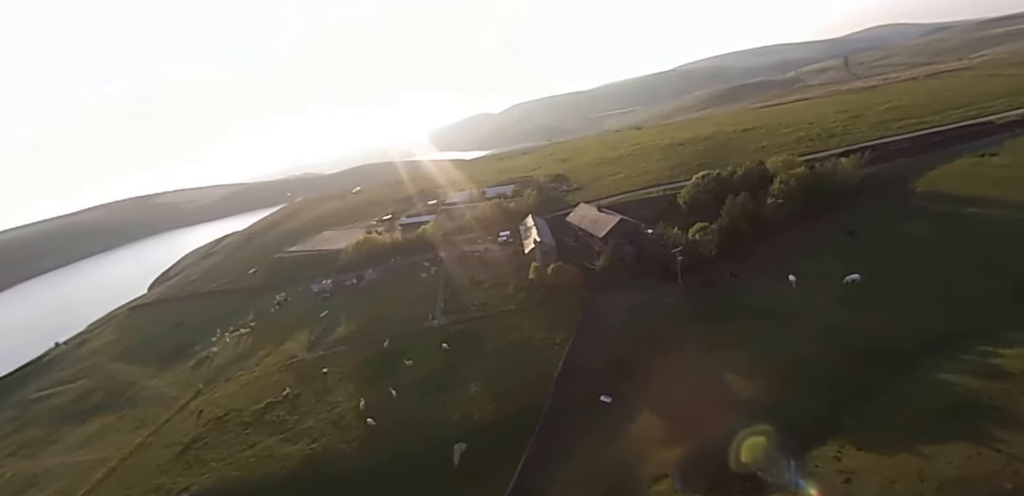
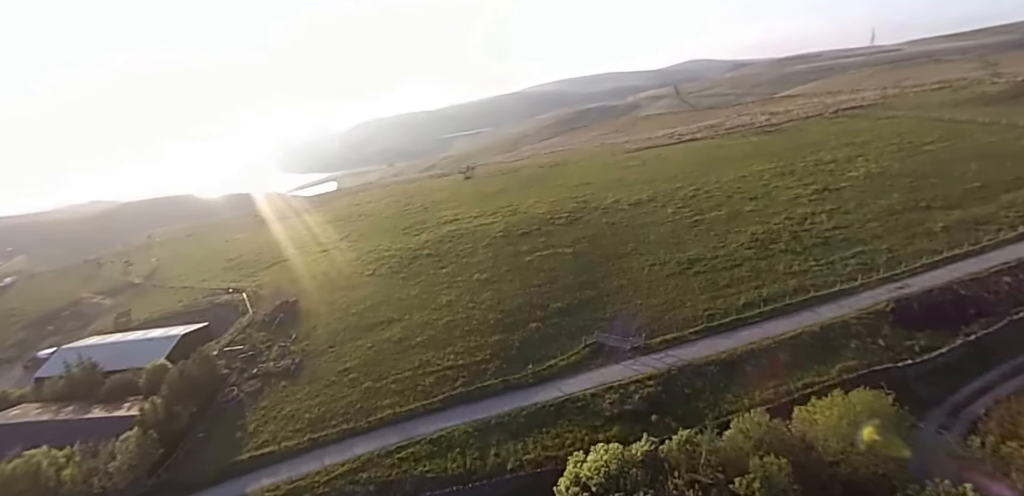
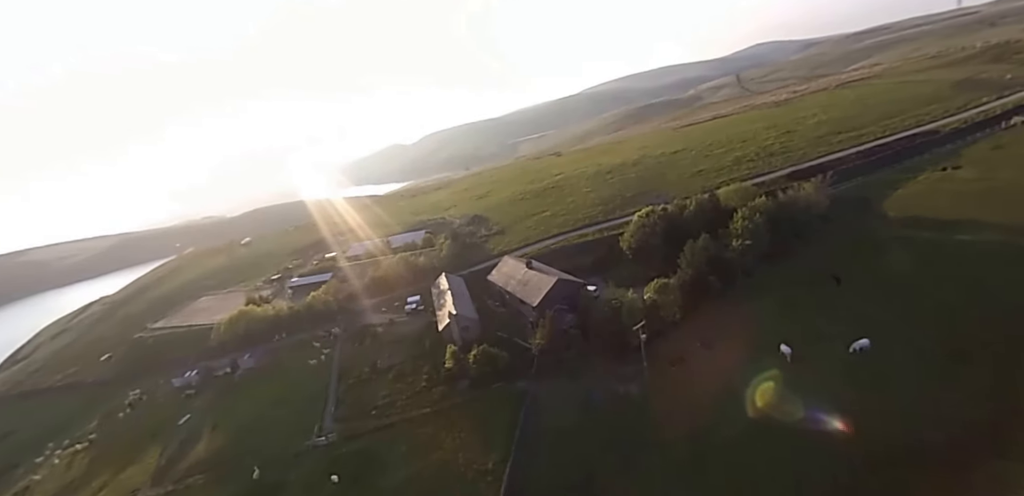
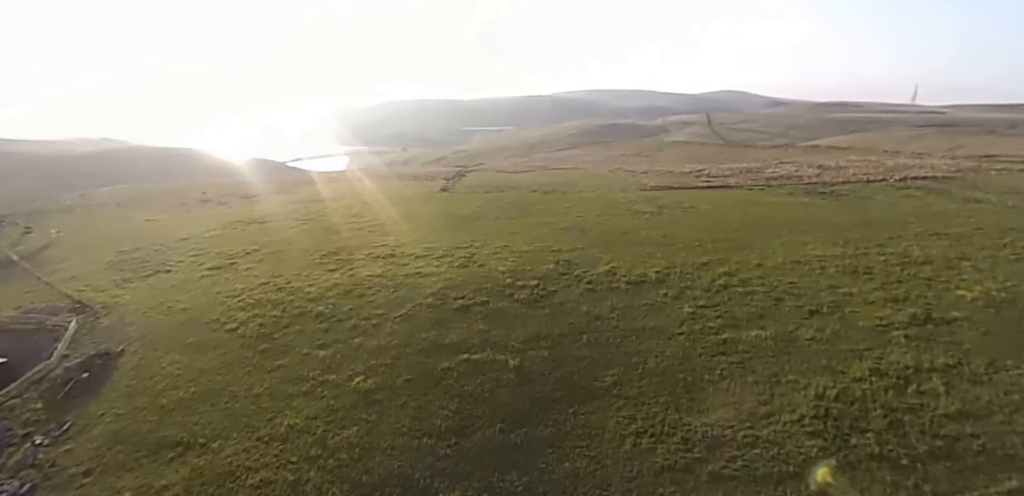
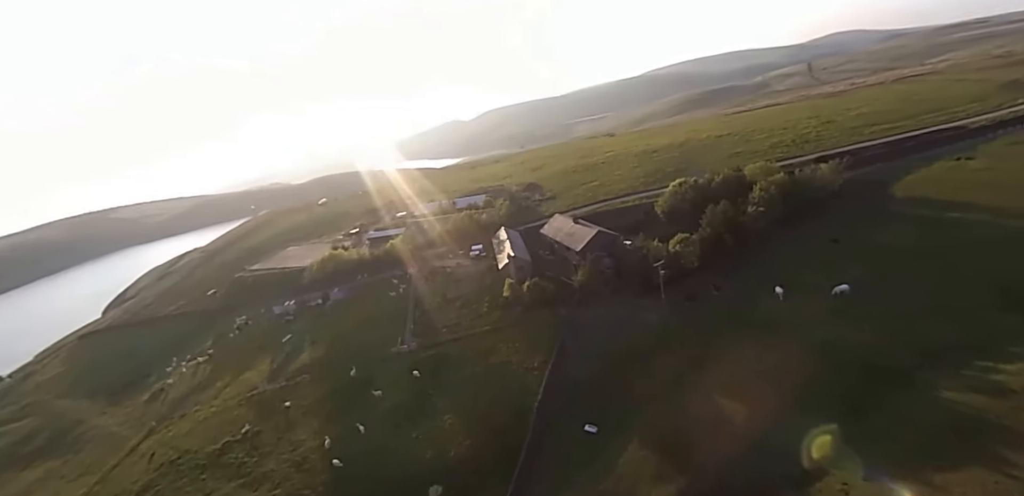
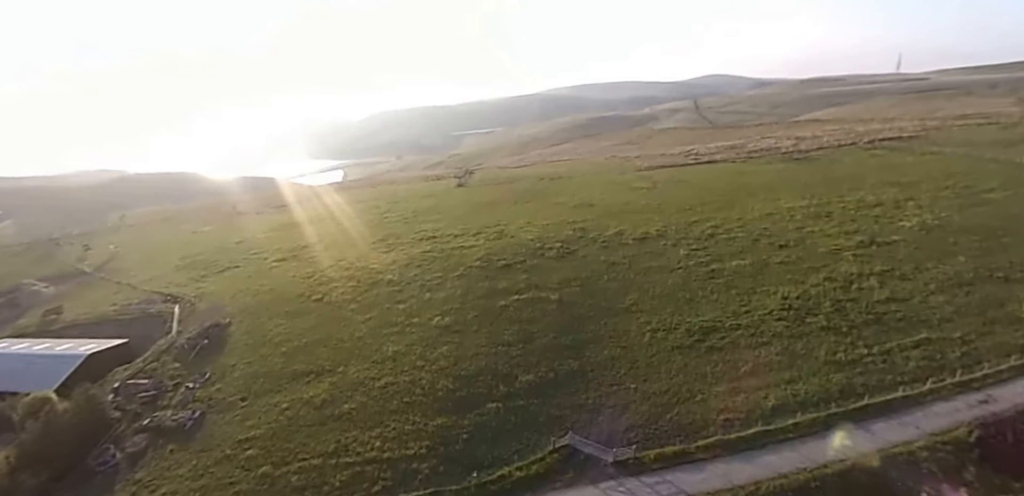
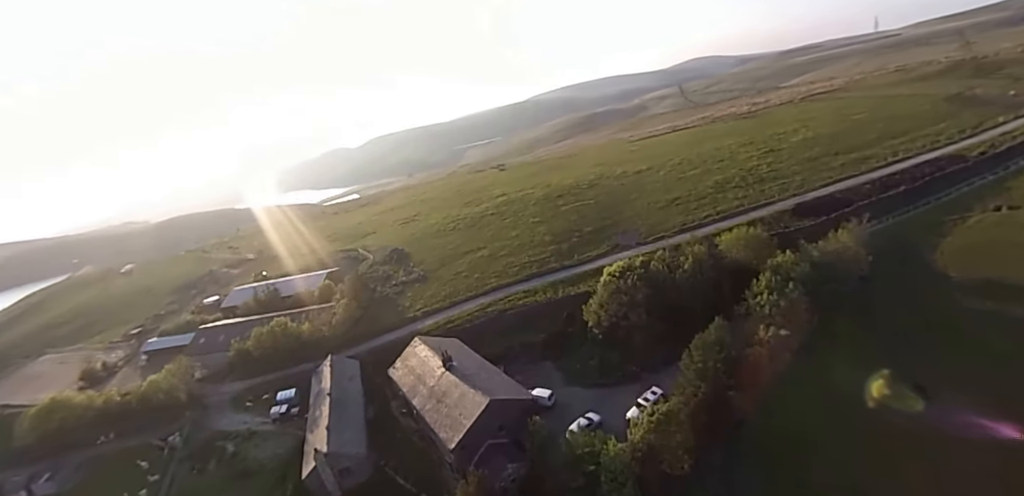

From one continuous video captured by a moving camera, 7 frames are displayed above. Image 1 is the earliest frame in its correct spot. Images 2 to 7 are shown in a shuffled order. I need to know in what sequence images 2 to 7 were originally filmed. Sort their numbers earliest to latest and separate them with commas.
5, 3, 7, 2, 6, 4
